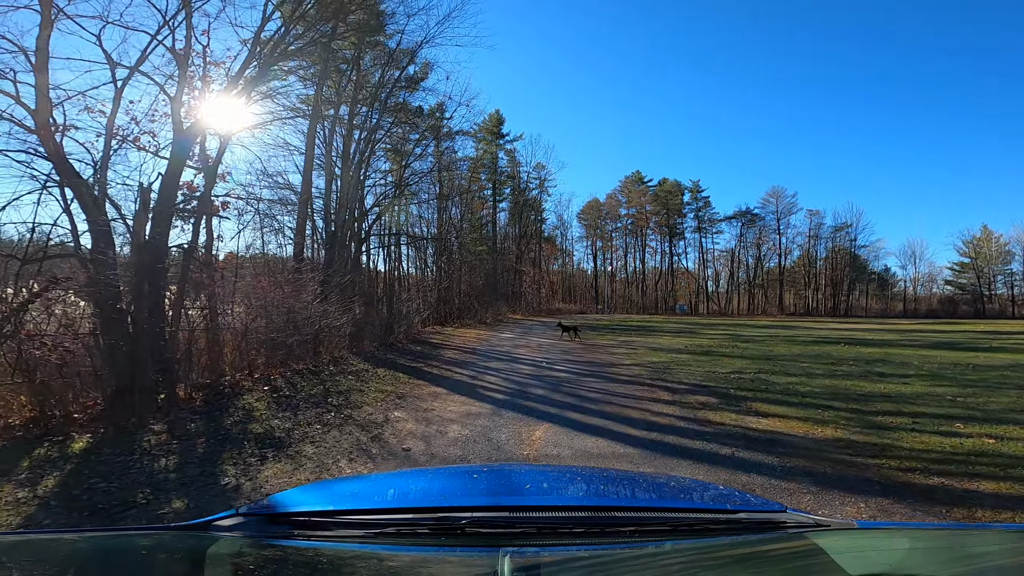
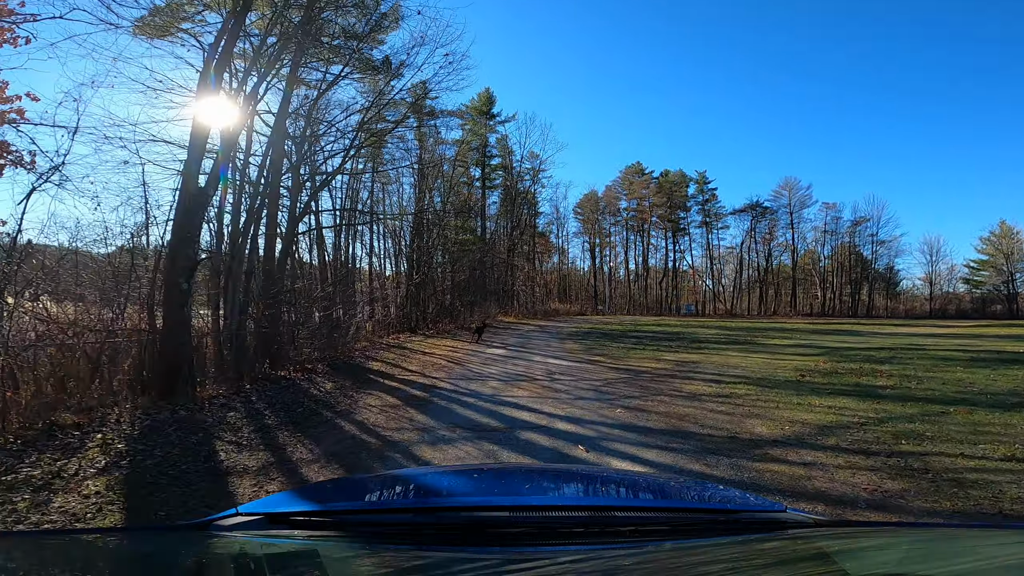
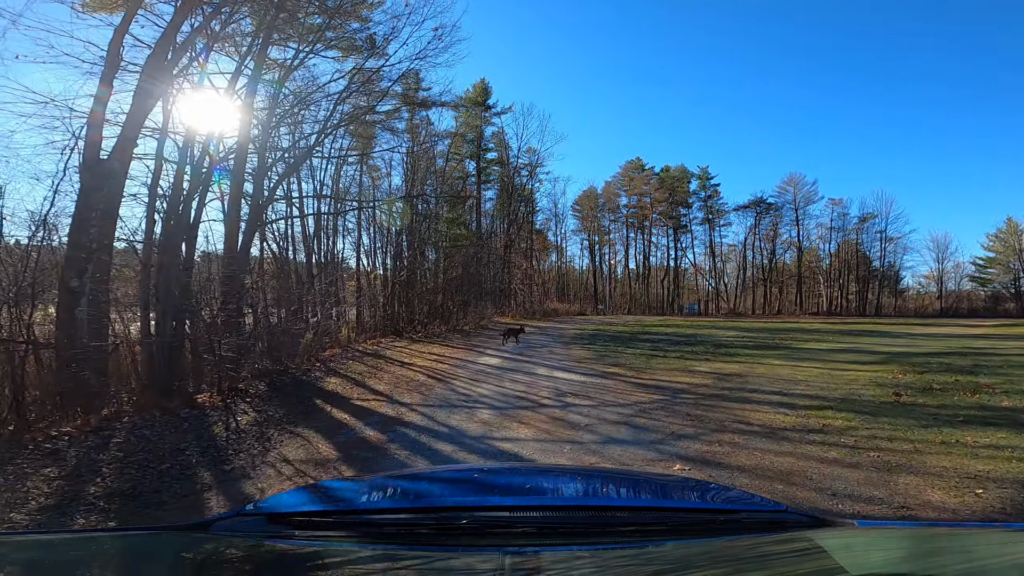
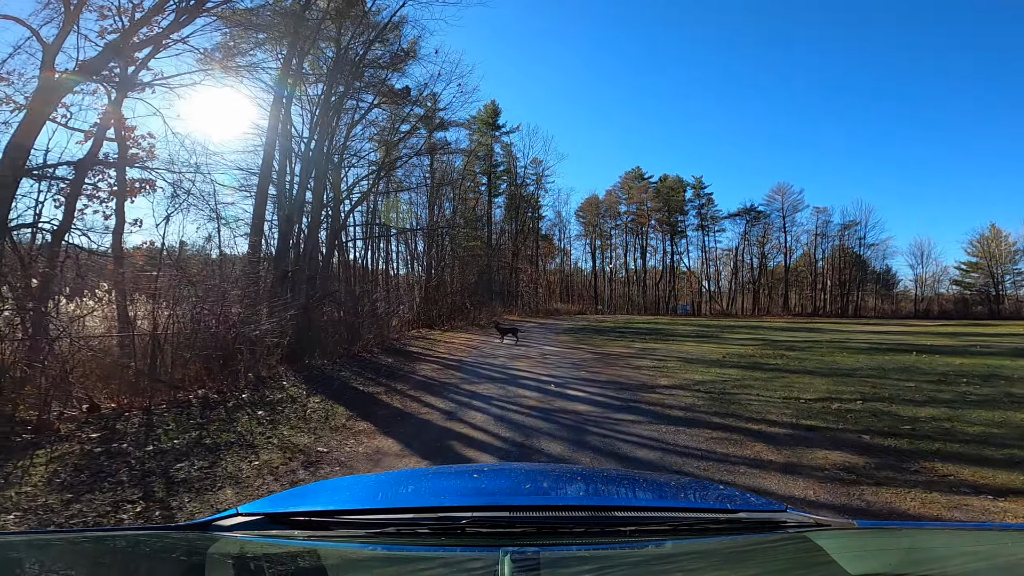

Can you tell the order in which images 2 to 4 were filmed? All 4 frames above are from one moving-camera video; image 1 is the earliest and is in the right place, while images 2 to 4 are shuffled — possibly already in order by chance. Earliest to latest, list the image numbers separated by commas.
4, 2, 3
